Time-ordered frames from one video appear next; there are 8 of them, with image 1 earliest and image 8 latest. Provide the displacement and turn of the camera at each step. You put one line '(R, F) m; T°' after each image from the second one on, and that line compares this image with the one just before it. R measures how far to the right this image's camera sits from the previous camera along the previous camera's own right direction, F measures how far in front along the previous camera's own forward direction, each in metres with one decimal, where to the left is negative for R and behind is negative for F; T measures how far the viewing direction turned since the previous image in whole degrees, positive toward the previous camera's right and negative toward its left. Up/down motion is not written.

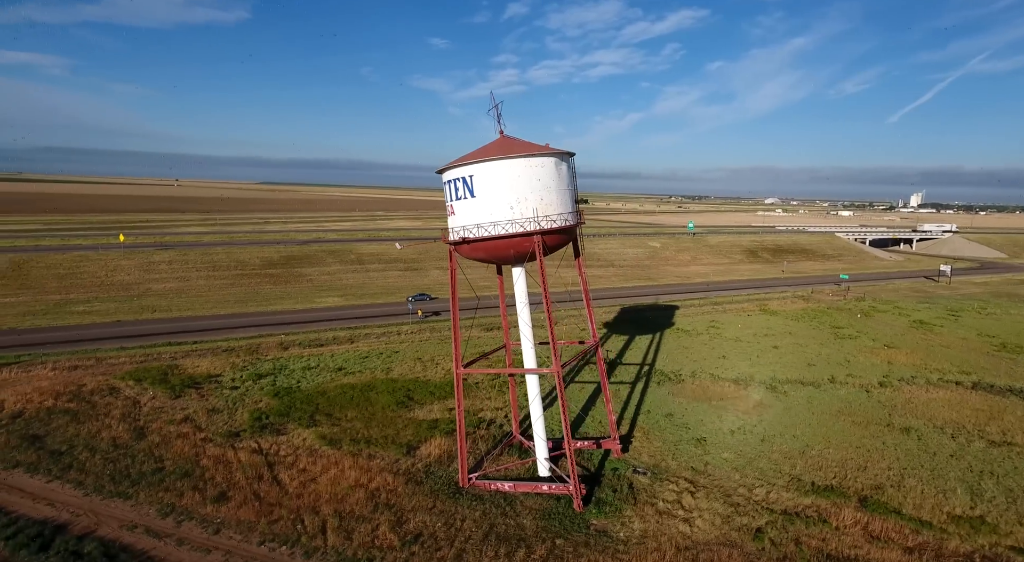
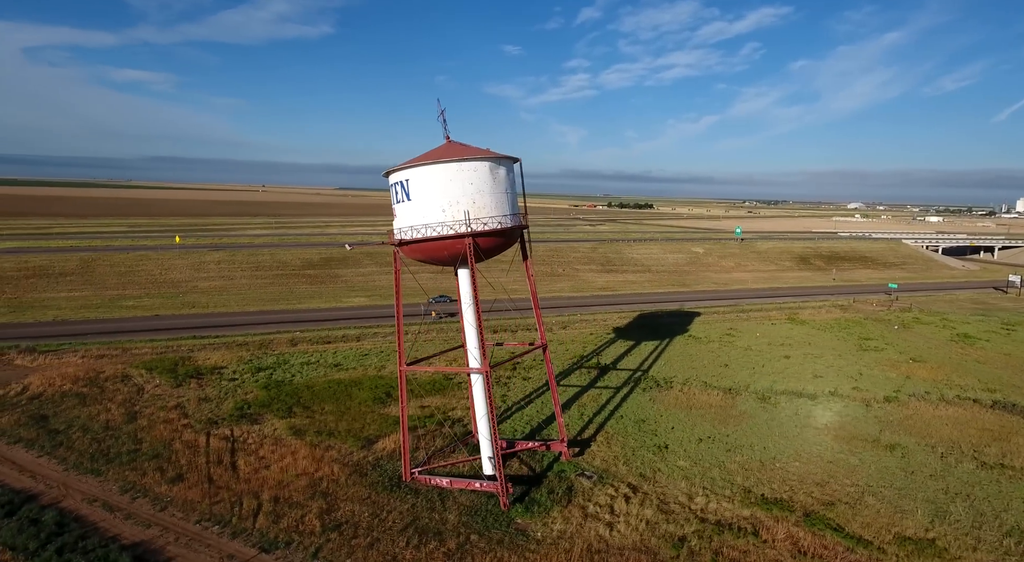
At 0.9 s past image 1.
(+4.5, -0.2) m; -7°
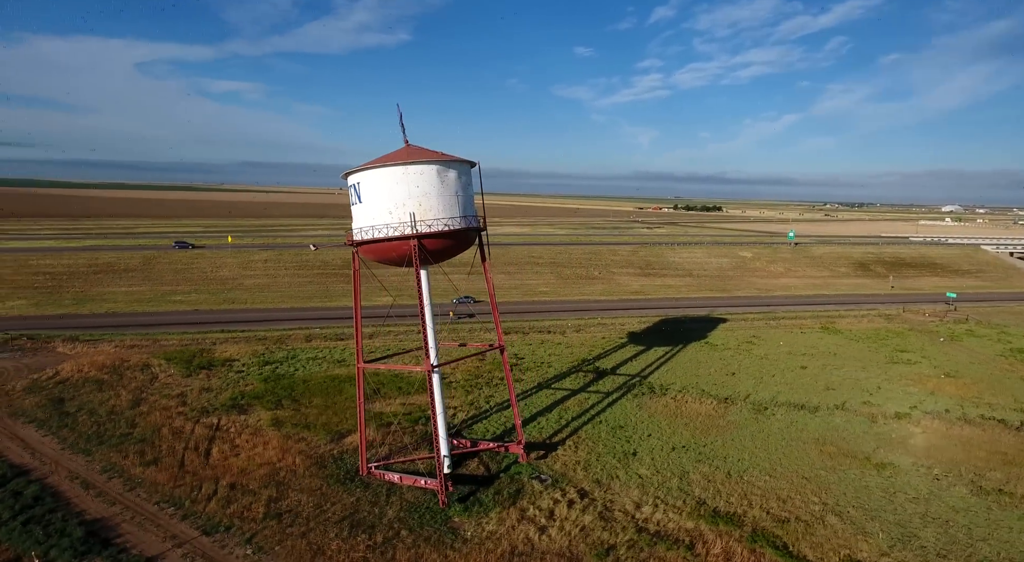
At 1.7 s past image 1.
(+4.2, +0.1) m; -7°
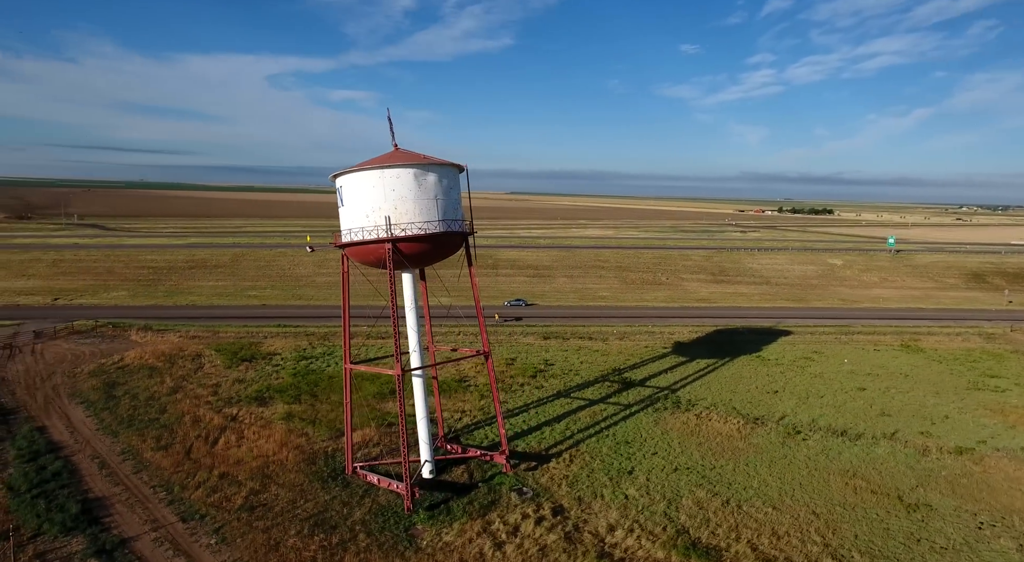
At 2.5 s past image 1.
(+4.1, +0.9) m; -9°
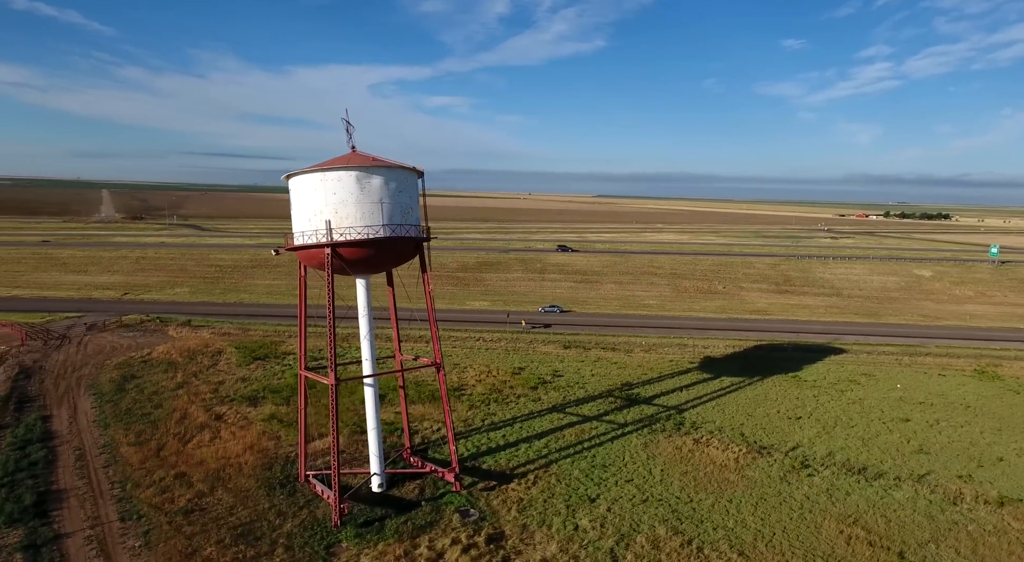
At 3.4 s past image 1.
(+4.7, +1.8) m; -9°
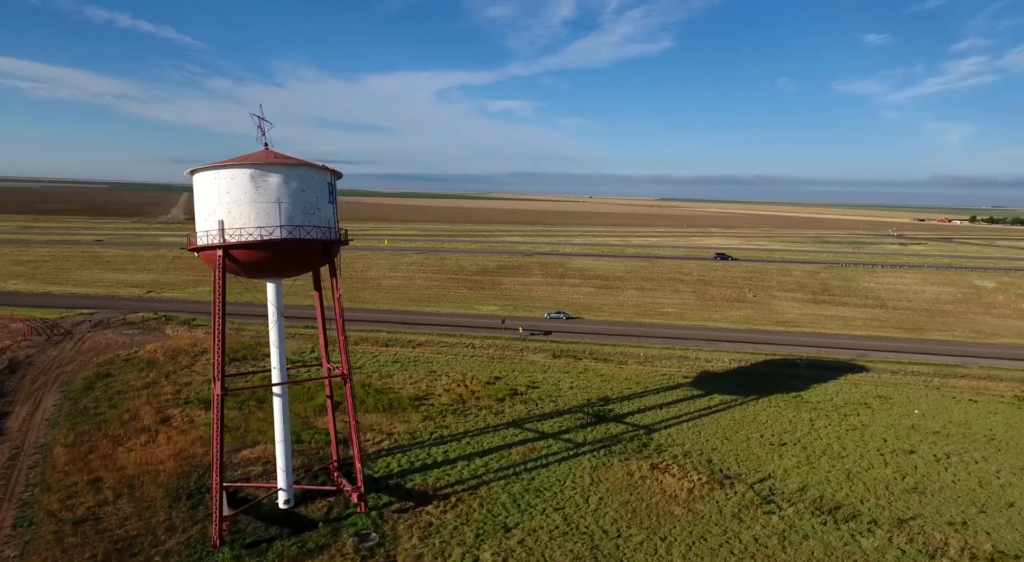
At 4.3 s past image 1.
(+4.8, +2.2) m; -6°
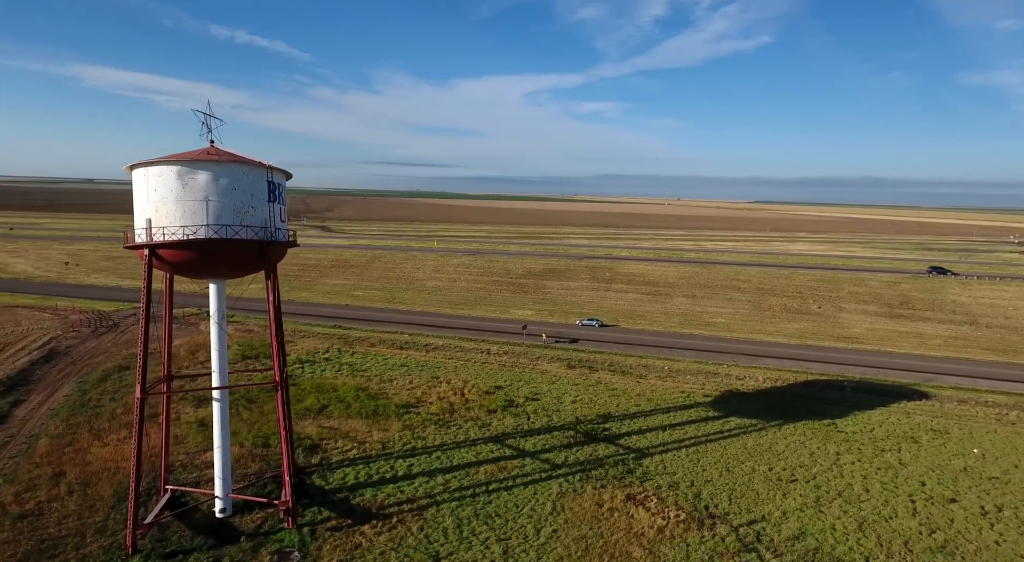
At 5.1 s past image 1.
(+4.3, +2.3) m; -8°
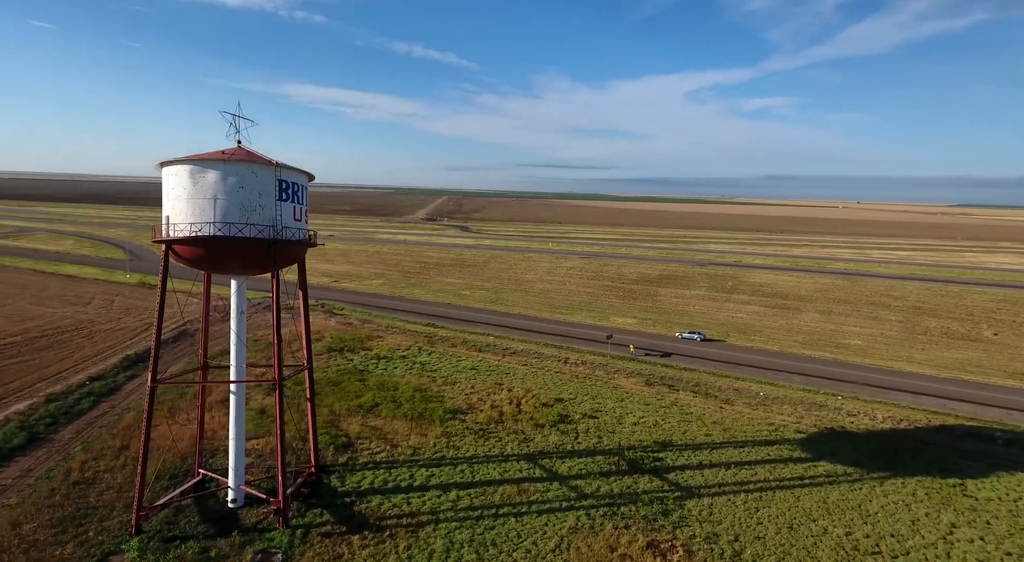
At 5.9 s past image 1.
(+4.4, +2.5) m; -15°
